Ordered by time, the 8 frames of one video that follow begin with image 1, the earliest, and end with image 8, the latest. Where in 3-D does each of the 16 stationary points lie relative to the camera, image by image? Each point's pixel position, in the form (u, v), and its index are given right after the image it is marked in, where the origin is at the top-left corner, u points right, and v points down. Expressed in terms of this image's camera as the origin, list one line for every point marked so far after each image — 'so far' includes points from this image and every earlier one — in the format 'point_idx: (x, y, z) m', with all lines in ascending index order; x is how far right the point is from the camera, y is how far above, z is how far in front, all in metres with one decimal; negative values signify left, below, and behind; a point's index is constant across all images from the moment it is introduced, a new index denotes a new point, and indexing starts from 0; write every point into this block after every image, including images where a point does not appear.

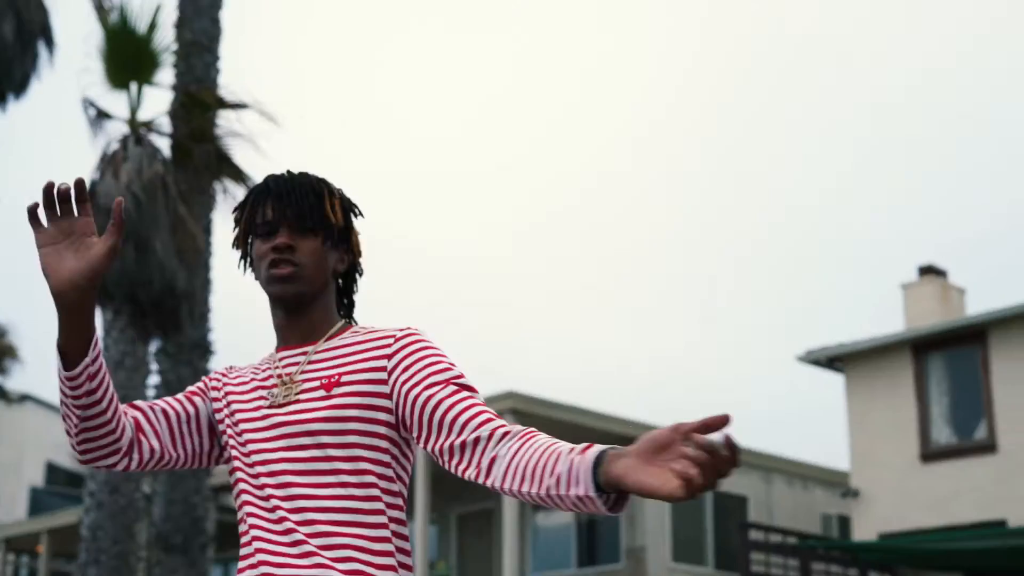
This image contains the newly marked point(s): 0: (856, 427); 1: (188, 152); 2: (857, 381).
0: (+3.9, -1.6, +17.7) m
1: (-2.7, +1.1, +12.9) m
2: (+3.9, -1.1, +17.7) m
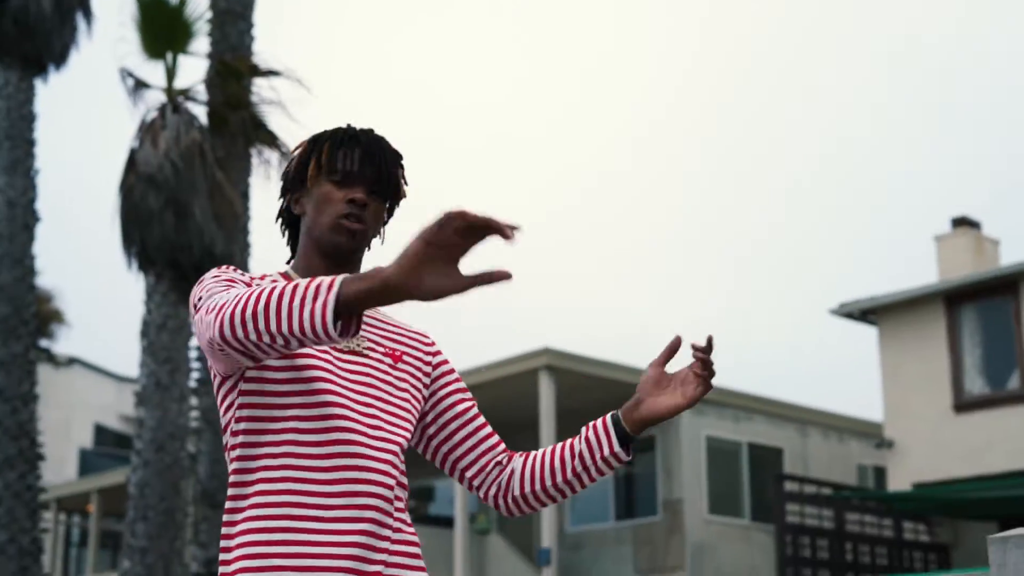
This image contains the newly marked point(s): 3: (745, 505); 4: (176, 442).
0: (+4.3, -1.0, +17.8) m
1: (-2.4, +1.4, +13.1) m
2: (+4.3, -0.5, +17.9) m
3: (+2.8, -2.6, +18.5) m
4: (-2.8, -1.3, +13.2) m
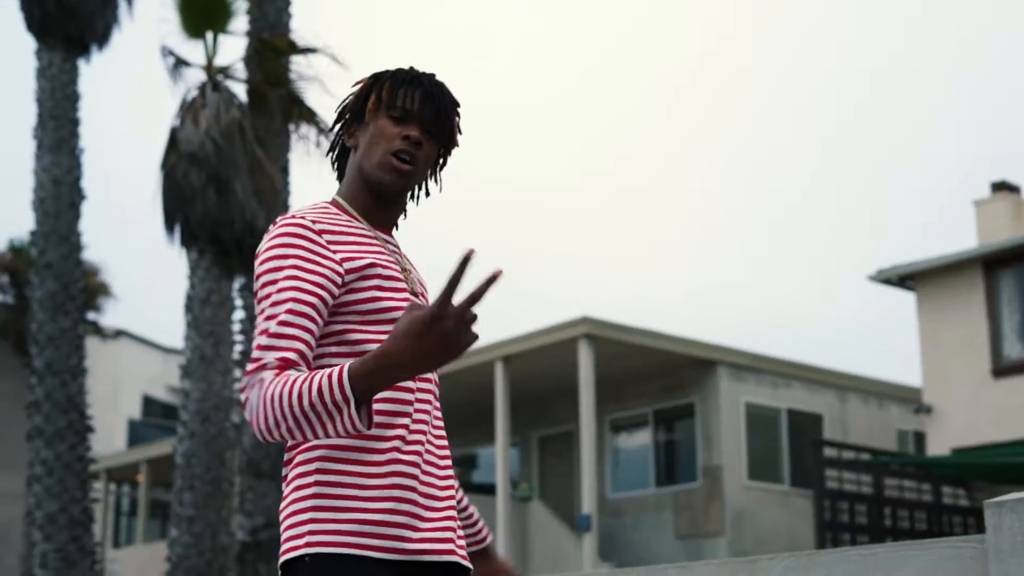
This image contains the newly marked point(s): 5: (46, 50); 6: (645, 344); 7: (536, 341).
0: (+4.8, -0.6, +17.9) m
1: (-2.1, +1.6, +13.4) m
2: (+4.8, -0.1, +17.9) m
3: (+3.3, -2.2, +18.7) m
4: (-2.5, -1.1, +13.5) m
5: (-4.8, +2.4, +16.2) m
6: (+1.5, -0.6, +17.5) m
7: (+0.3, -0.6, +17.5) m
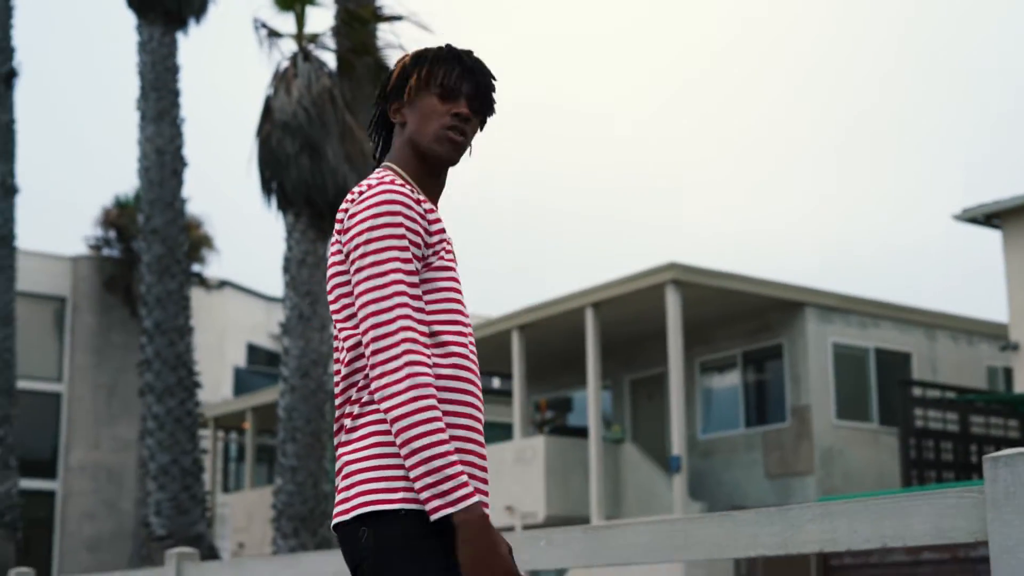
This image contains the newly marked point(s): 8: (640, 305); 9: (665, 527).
0: (+5.8, +0.1, +18.0) m
1: (-1.4, +2.0, +13.8) m
2: (+5.8, +0.6, +18.0) m
3: (+4.4, -1.5, +19.0) m
4: (-1.7, -0.7, +14.1) m
5: (-3.9, +2.8, +16.8) m
6: (+2.5, 0.0, +17.8) m
7: (+1.3, 0.0, +17.9) m
8: (+1.5, -0.2, +18.6) m
9: (+0.5, -0.7, +4.7) m
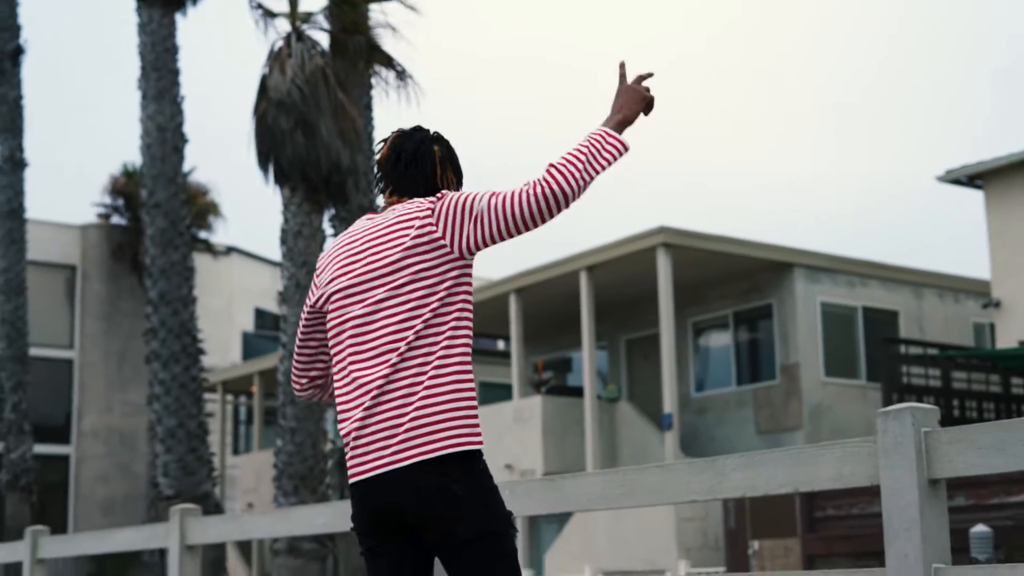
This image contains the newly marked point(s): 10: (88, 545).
0: (+5.7, +0.6, +18.5) m
1: (-1.5, +2.3, +14.3) m
2: (+5.7, +1.1, +18.5) m
3: (+4.3, -1.0, +19.5) m
4: (-1.8, -0.4, +14.6) m
5: (-4.0, +3.2, +17.3) m
6: (+2.4, +0.4, +18.3) m
7: (+1.2, +0.4, +18.5) m
8: (+1.5, +0.3, +19.1) m
9: (+0.3, -0.6, +5.2) m
10: (-2.4, -1.5, +8.9) m
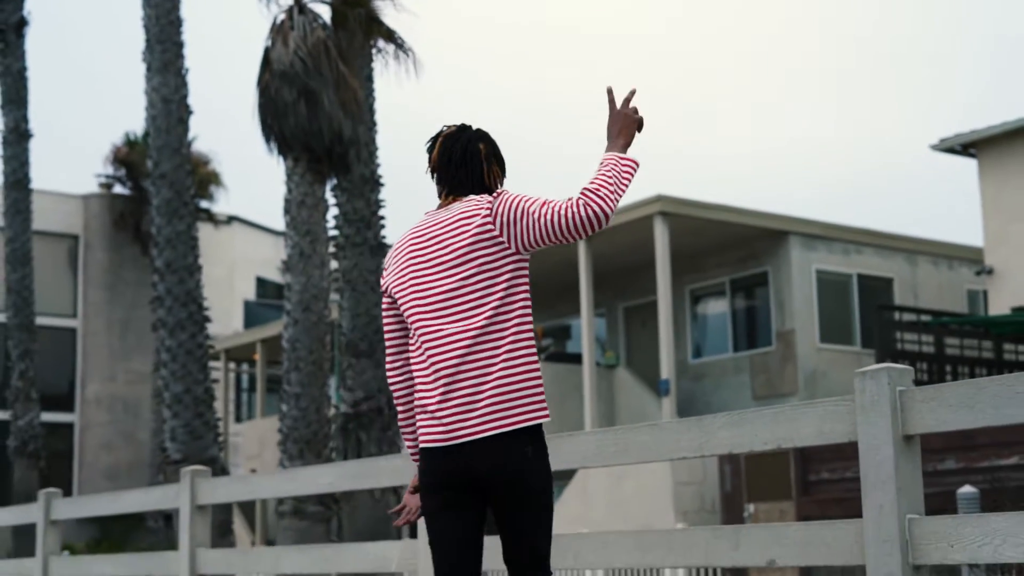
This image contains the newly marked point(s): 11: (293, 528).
0: (+5.7, +1.0, +18.8) m
1: (-1.5, +2.6, +14.5) m
2: (+5.7, +1.5, +18.7) m
3: (+4.3, -0.6, +19.7) m
4: (-1.8, -0.1, +14.9) m
5: (-4.0, +3.5, +17.4) m
6: (+2.4, +0.8, +18.5) m
7: (+1.2, +0.8, +18.7) m
8: (+1.5, +0.7, +19.3) m
9: (+0.3, -0.5, +5.5) m
10: (-2.4, -1.3, +9.2) m
11: (-1.6, -1.8, +11.8) m
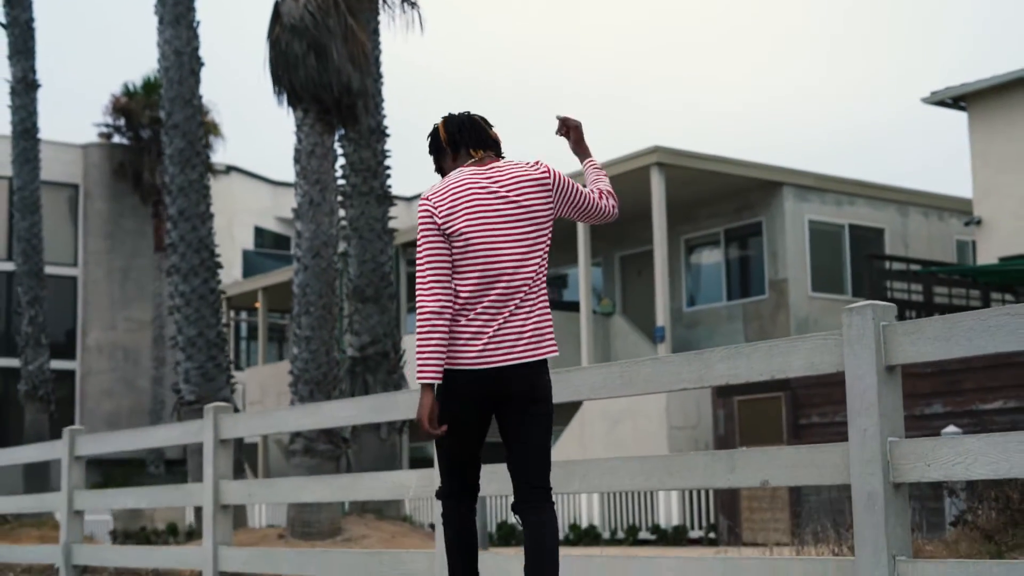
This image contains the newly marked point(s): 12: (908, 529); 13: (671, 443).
0: (+5.7, +1.6, +19.2) m
1: (-1.5, +3.1, +14.8) m
2: (+5.7, +2.1, +19.1) m
3: (+4.3, +0.1, +20.2) m
4: (-1.8, +0.4, +15.3) m
5: (-4.0, +4.1, +17.7) m
6: (+2.4, +1.4, +18.9) m
7: (+1.2, +1.4, +19.1) m
8: (+1.5, +1.3, +19.7) m
9: (+0.4, -0.3, +5.9) m
10: (-2.4, -0.9, +9.6) m
11: (-1.6, -1.4, +12.2) m
12: (+1.2, -0.7, +4.8) m
13: (+1.8, -1.8, +17.6) m
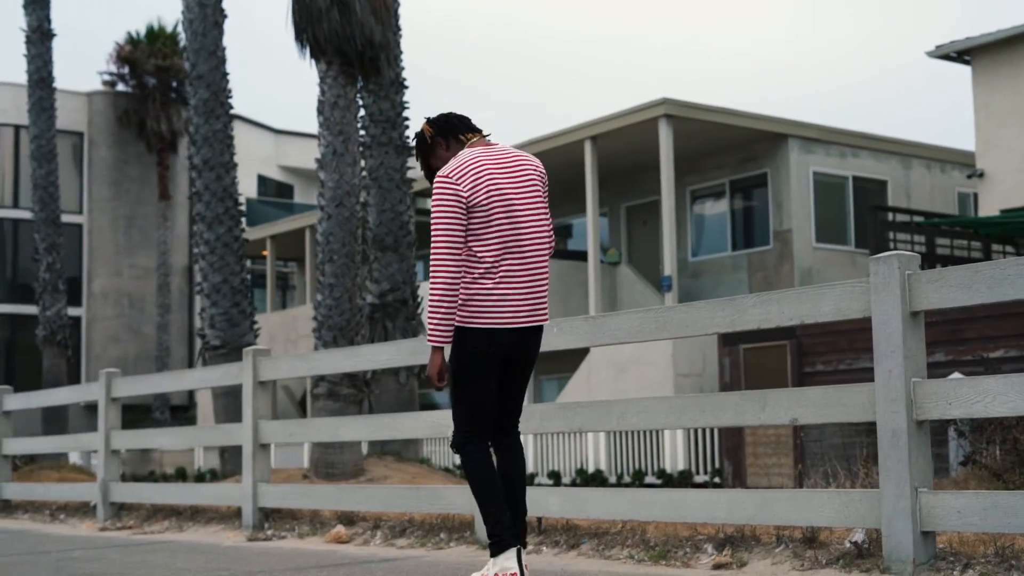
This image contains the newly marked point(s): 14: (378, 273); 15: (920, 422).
0: (+5.8, +2.2, +19.5) m
1: (-1.4, +3.6, +15.1) m
2: (+5.8, +2.7, +19.4) m
3: (+4.4, +0.7, +20.5) m
4: (-1.7, +0.9, +15.6) m
5: (-3.9, +4.7, +17.9) m
6: (+2.6, +2.1, +19.2) m
7: (+1.3, +2.1, +19.4) m
8: (+1.6, +1.9, +20.0) m
9: (+0.5, -0.1, +6.3) m
10: (-2.3, -0.6, +10.0) m
11: (-1.5, -1.0, +12.6) m
12: (+1.4, -0.6, +5.2) m
13: (+1.9, -1.2, +18.0) m
14: (-1.3, +0.1, +14.6) m
15: (+1.3, -0.4, +5.1) m
